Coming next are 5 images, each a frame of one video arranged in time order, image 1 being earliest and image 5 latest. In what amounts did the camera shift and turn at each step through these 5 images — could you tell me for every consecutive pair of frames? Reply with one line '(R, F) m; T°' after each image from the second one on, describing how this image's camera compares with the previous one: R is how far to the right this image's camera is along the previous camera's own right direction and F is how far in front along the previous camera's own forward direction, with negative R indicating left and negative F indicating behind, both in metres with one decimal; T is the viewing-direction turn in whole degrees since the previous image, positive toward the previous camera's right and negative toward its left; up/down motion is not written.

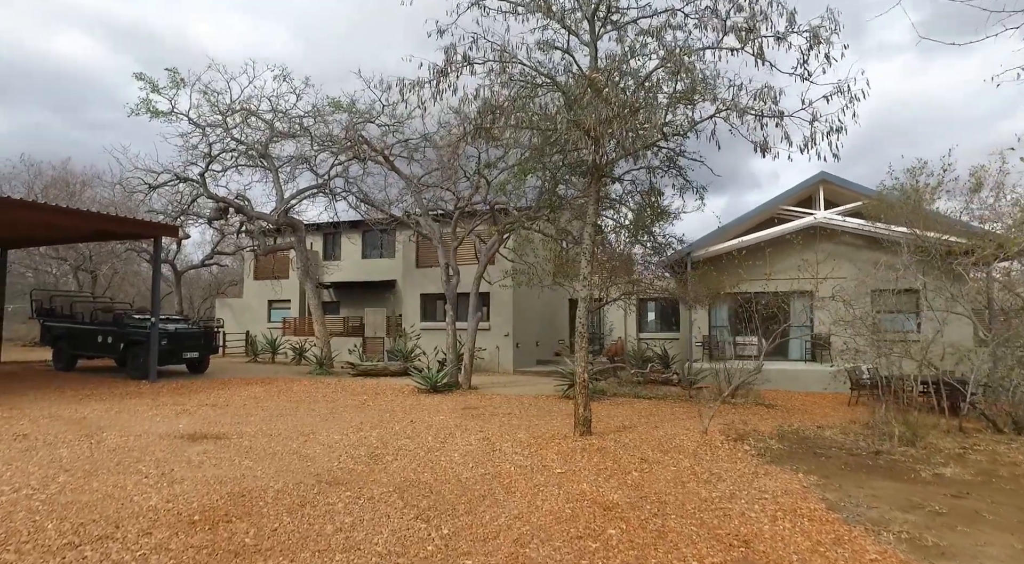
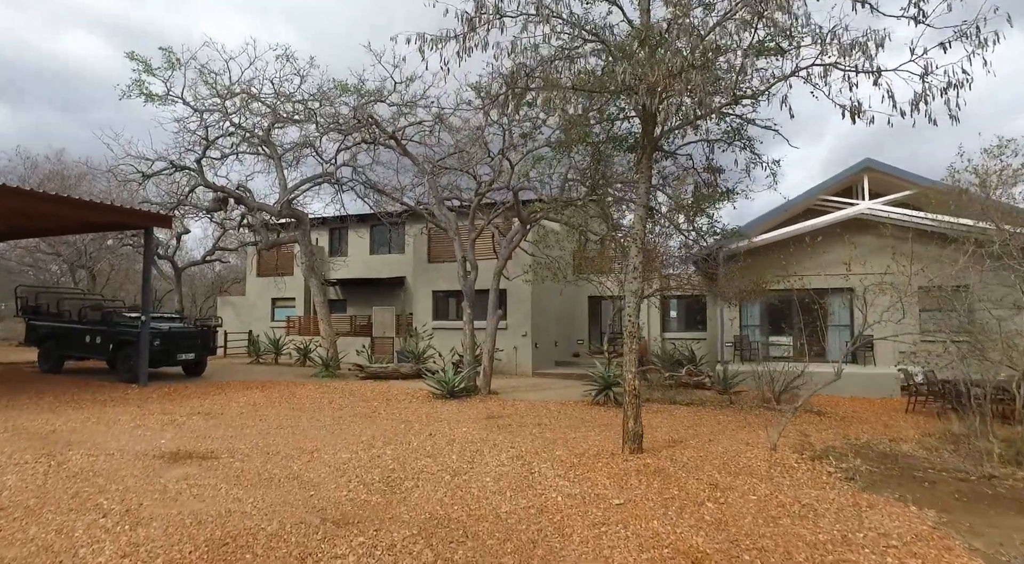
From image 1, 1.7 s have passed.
(-0.4, +1.2) m; -1°
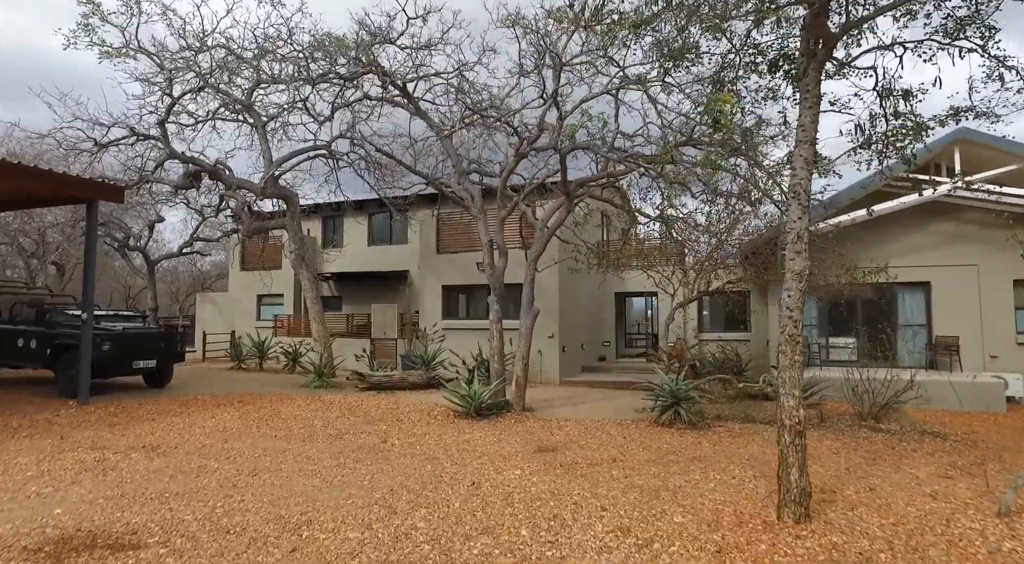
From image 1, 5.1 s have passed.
(-0.8, +2.6) m; +1°
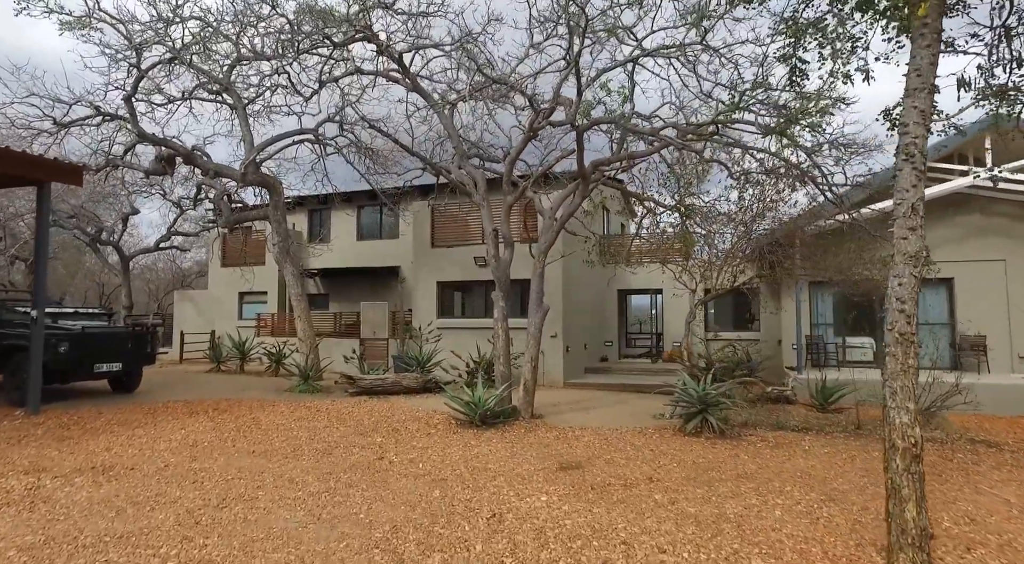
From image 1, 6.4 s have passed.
(-0.3, +1.0) m; +1°
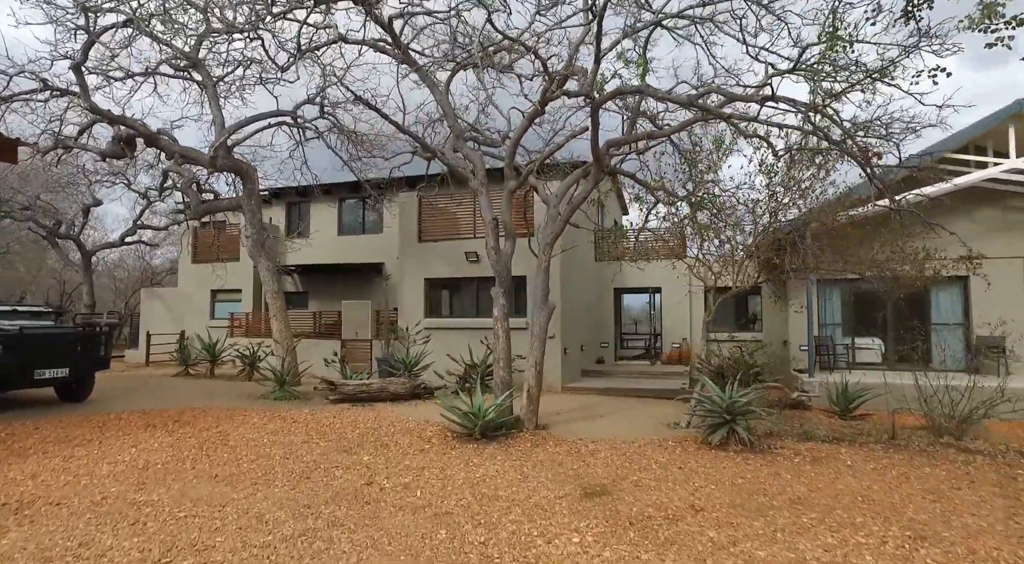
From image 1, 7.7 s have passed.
(-0.3, +1.0) m; +2°
